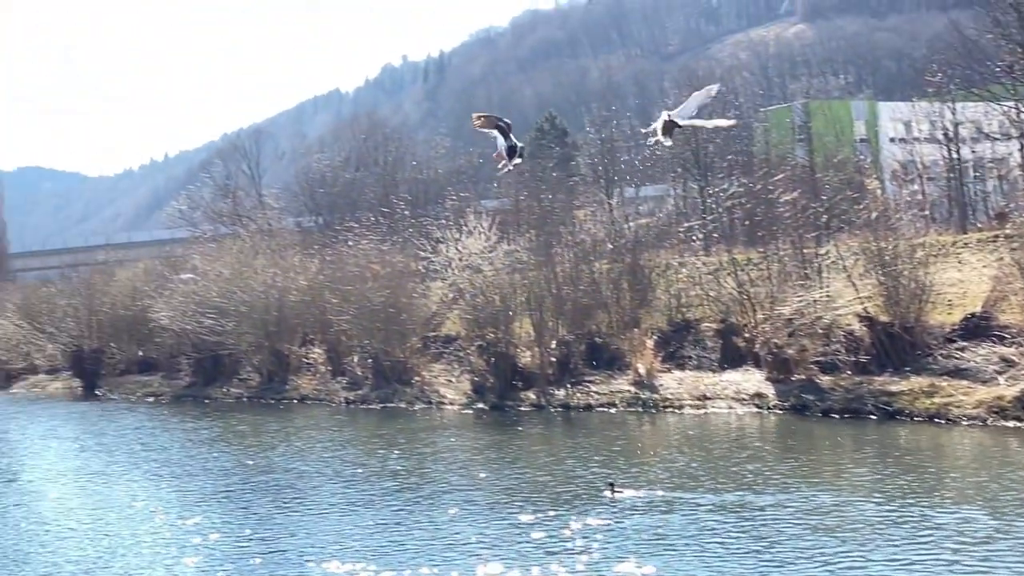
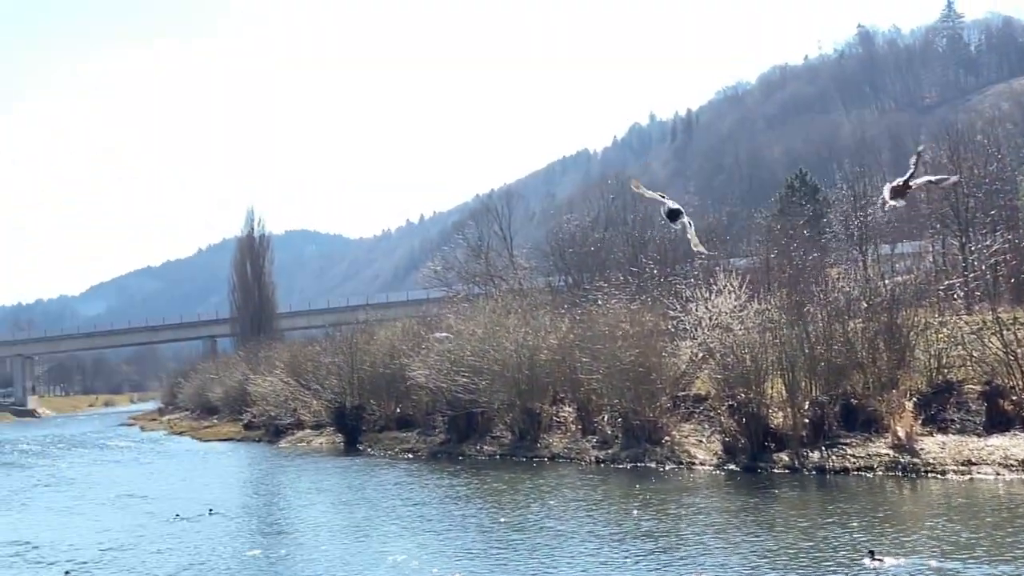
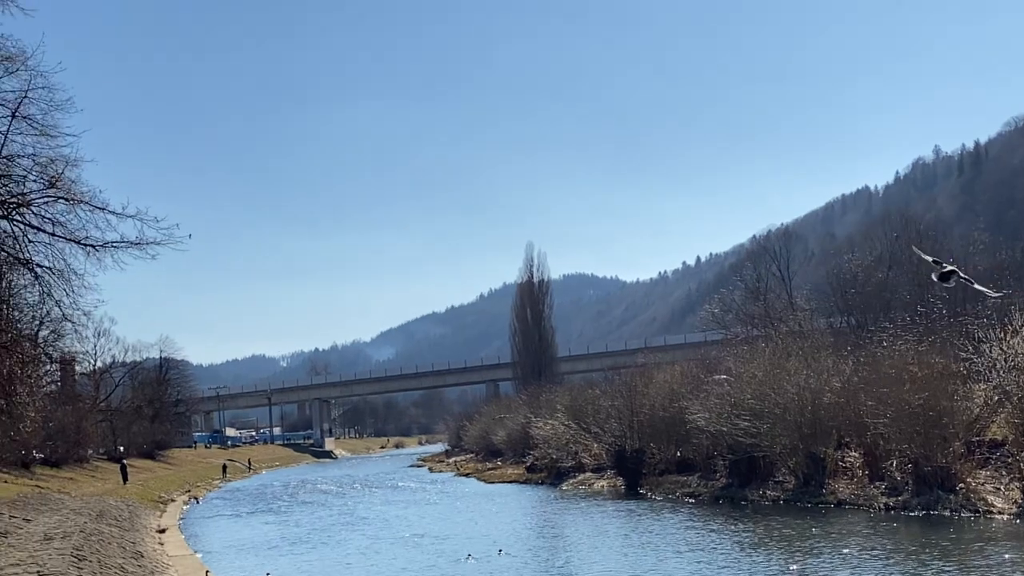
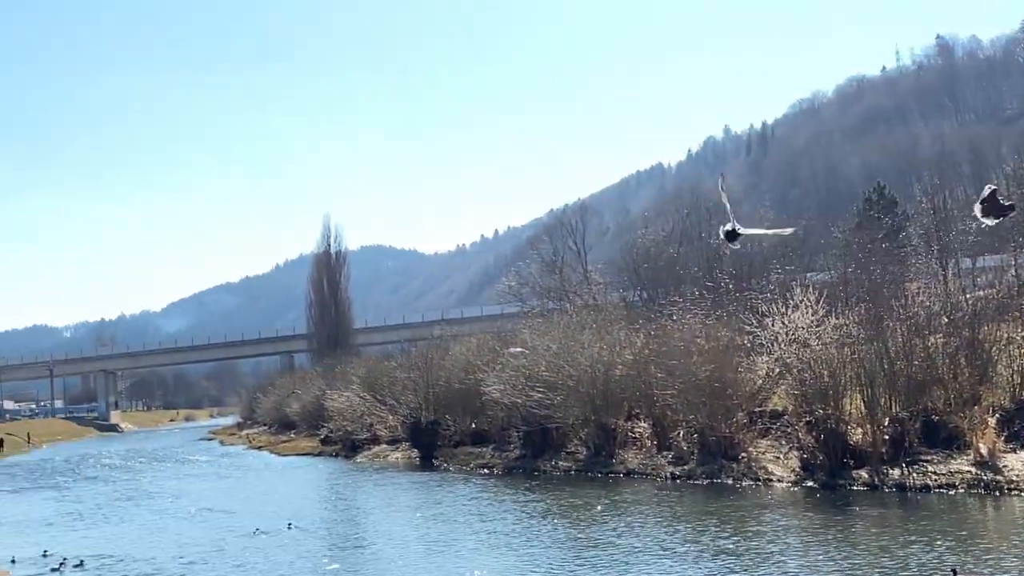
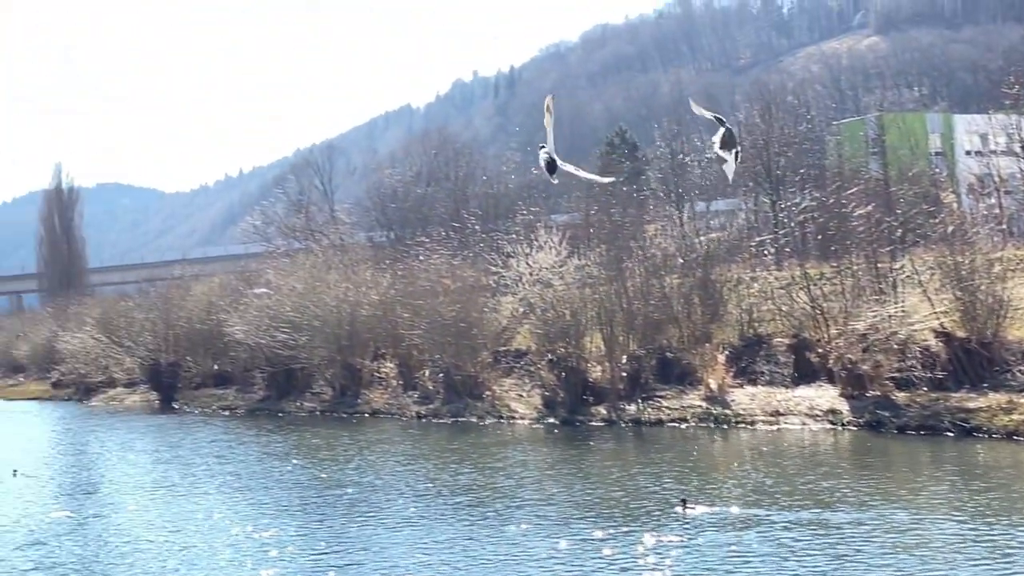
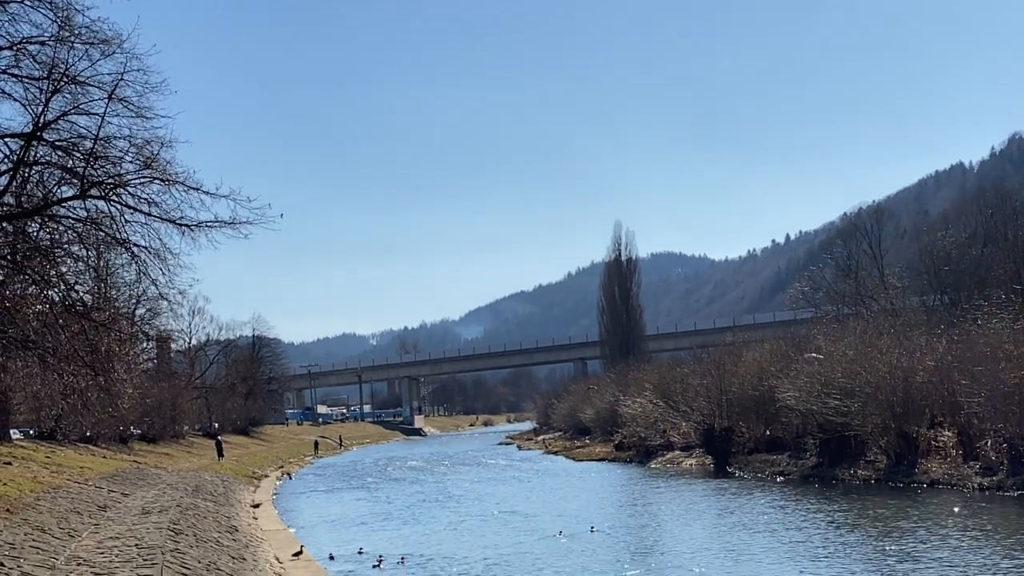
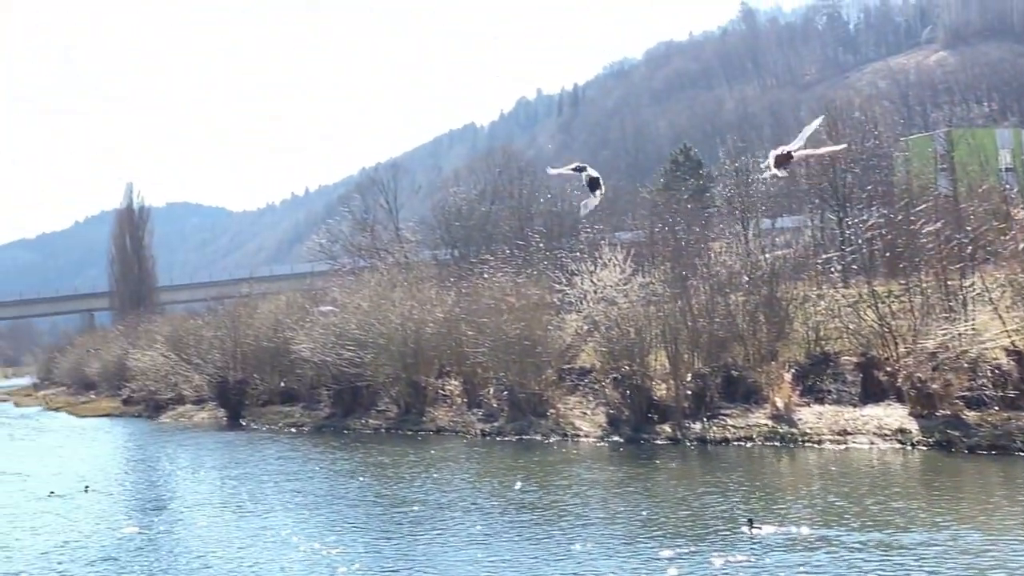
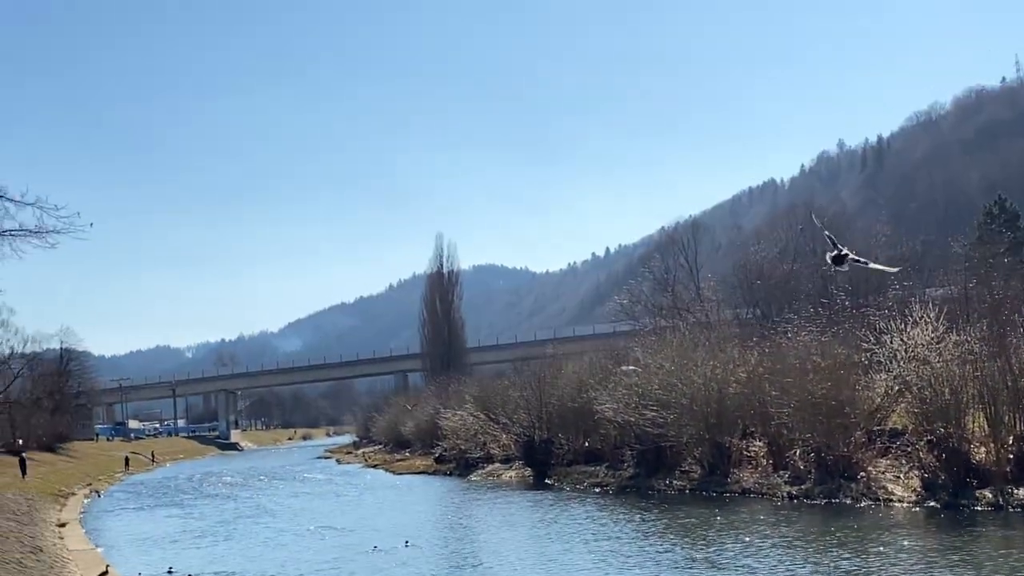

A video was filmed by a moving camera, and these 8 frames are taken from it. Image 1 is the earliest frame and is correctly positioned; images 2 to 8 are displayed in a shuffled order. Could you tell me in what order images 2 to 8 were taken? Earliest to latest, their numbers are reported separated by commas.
5, 7, 2, 4, 8, 3, 6
